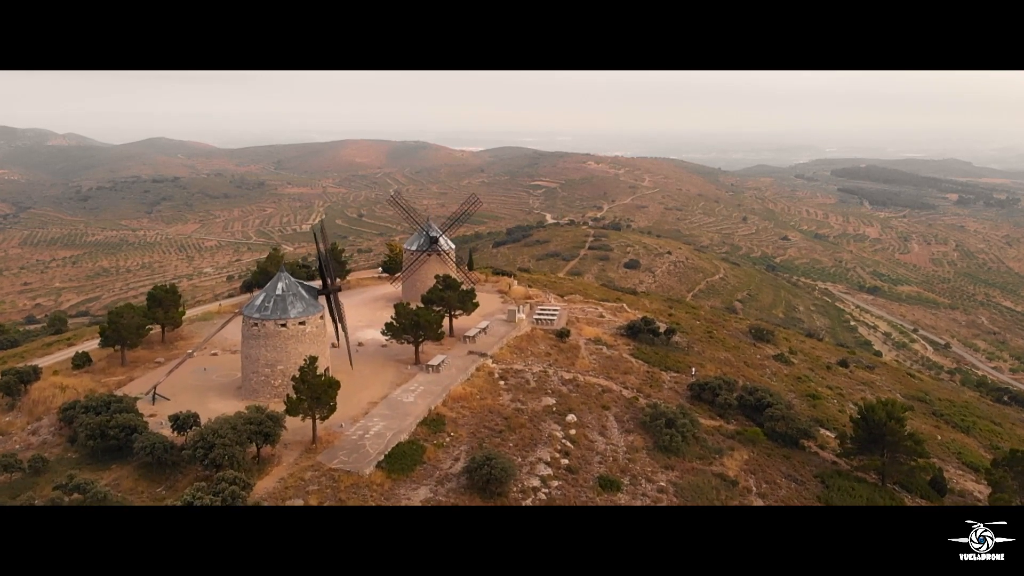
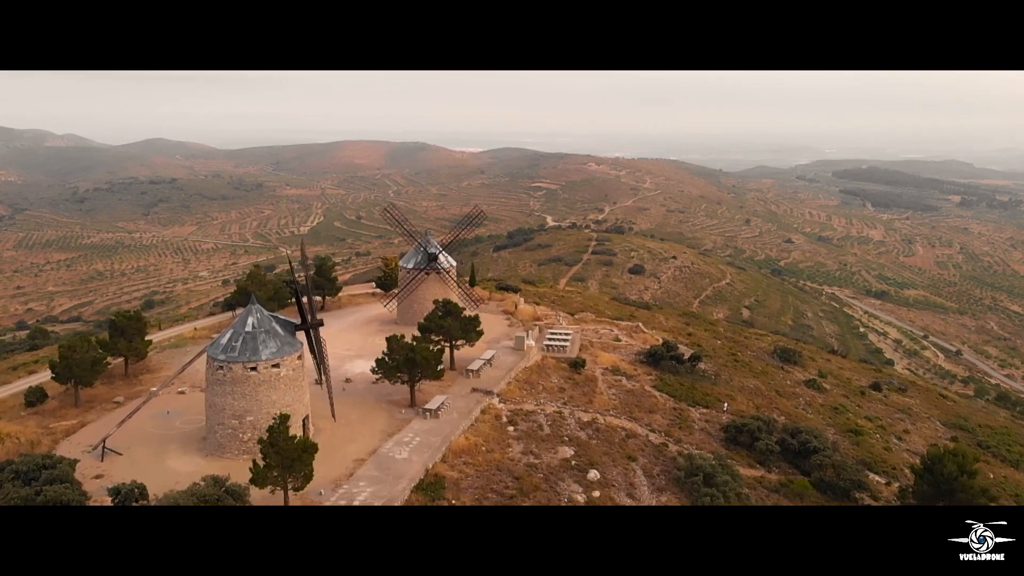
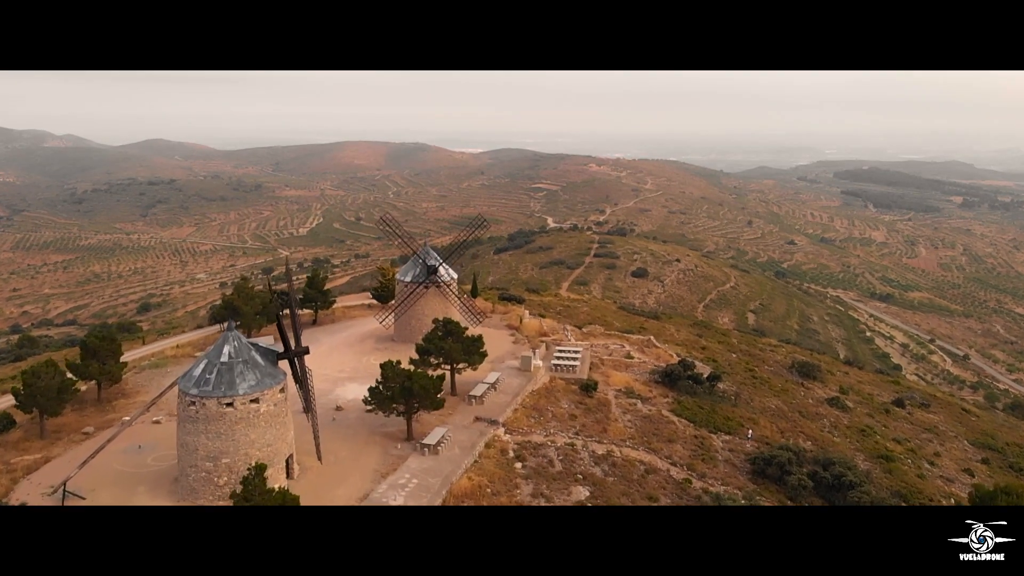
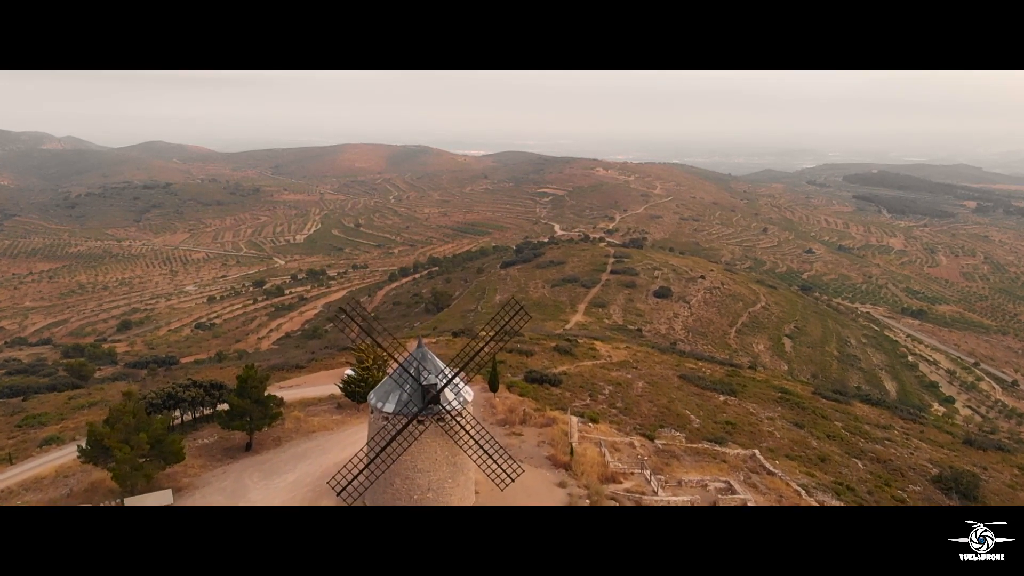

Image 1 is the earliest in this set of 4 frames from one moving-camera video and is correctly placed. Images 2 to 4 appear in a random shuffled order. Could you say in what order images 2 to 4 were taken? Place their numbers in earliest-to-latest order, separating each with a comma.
2, 3, 4
